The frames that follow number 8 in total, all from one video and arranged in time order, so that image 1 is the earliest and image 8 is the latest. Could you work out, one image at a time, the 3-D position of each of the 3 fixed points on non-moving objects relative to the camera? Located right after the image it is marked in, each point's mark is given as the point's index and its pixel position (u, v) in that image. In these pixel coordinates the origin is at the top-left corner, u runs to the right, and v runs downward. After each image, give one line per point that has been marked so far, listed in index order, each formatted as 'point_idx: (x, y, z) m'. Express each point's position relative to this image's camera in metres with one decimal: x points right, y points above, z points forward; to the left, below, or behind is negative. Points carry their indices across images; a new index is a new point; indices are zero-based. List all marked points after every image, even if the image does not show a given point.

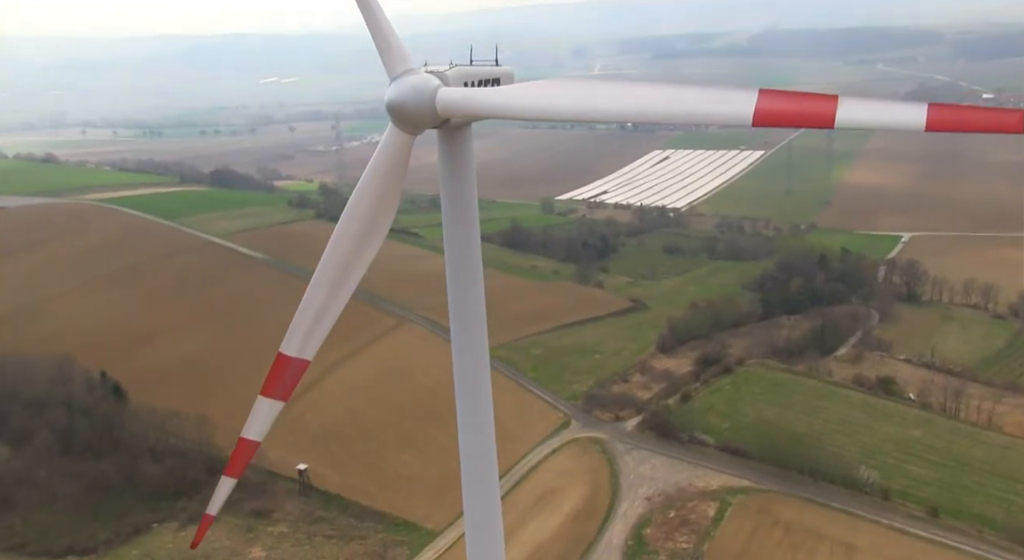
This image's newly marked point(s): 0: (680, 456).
0: (+3.2, -3.5, +16.6) m
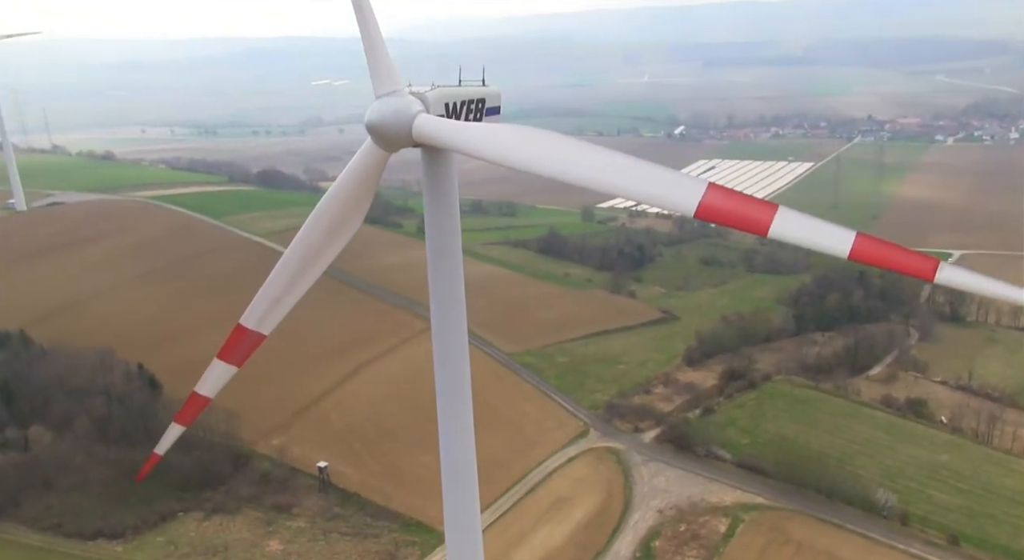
0: (+3.6, -3.7, +16.7) m
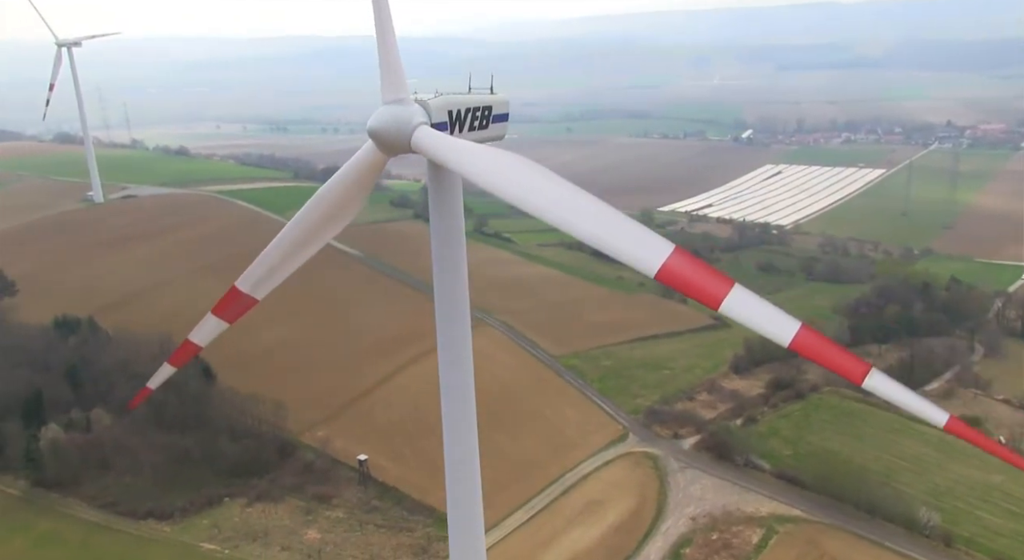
0: (+4.3, -3.9, +16.5) m
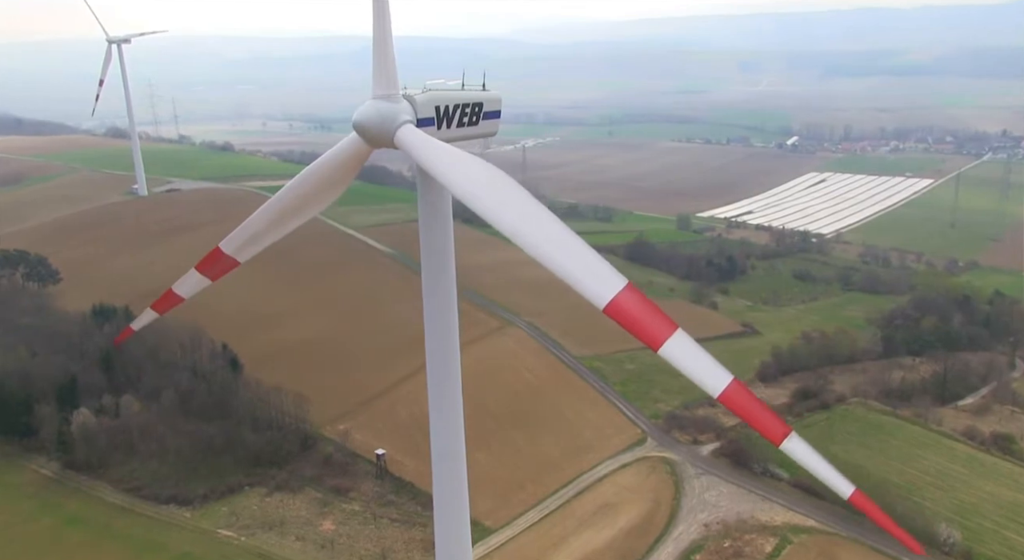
0: (+4.6, -4.0, +16.3) m
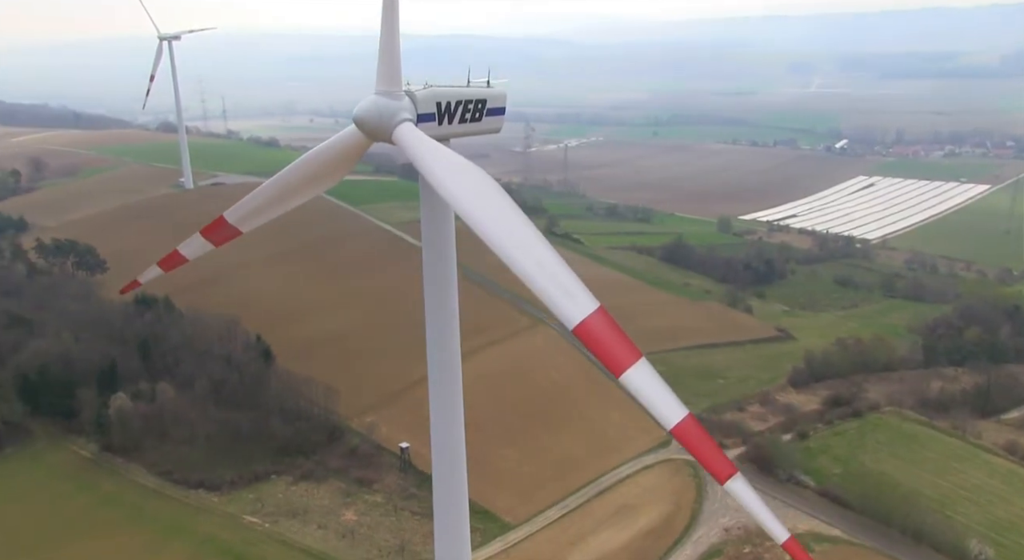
0: (+5.0, -4.1, +16.1) m
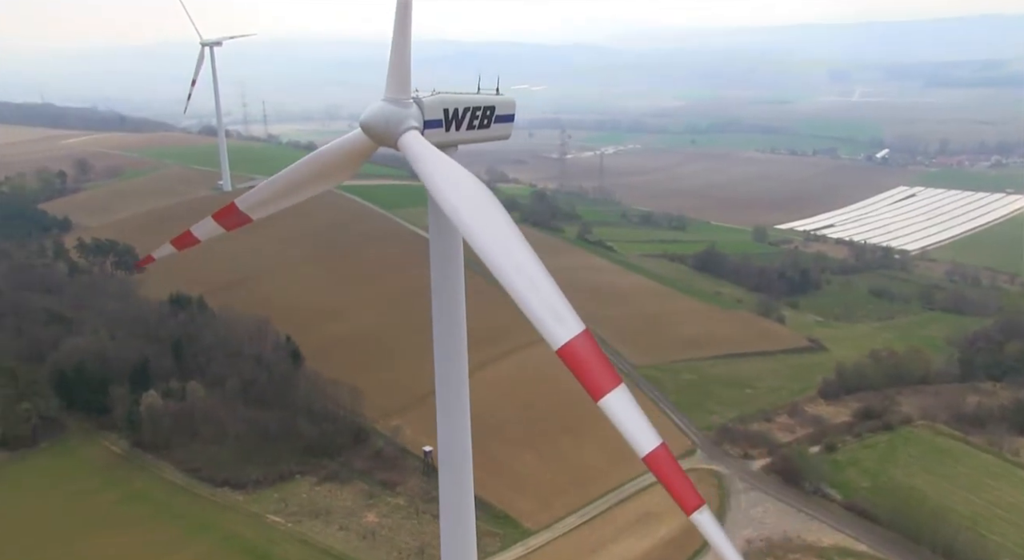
0: (+5.4, -4.2, +15.9) m
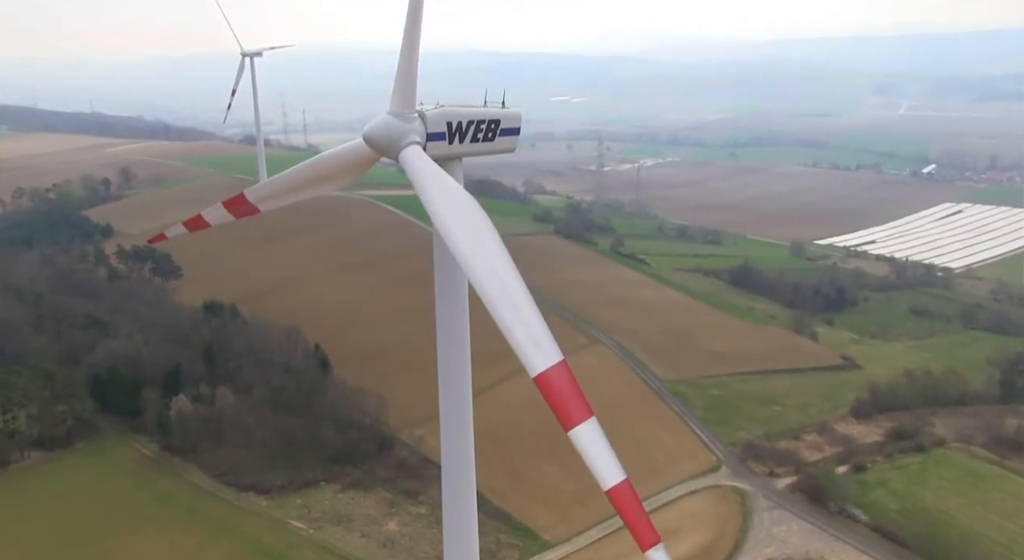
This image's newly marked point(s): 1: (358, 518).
0: (+5.8, -4.5, +15.6) m
1: (-3.0, -4.6, +16.3) m
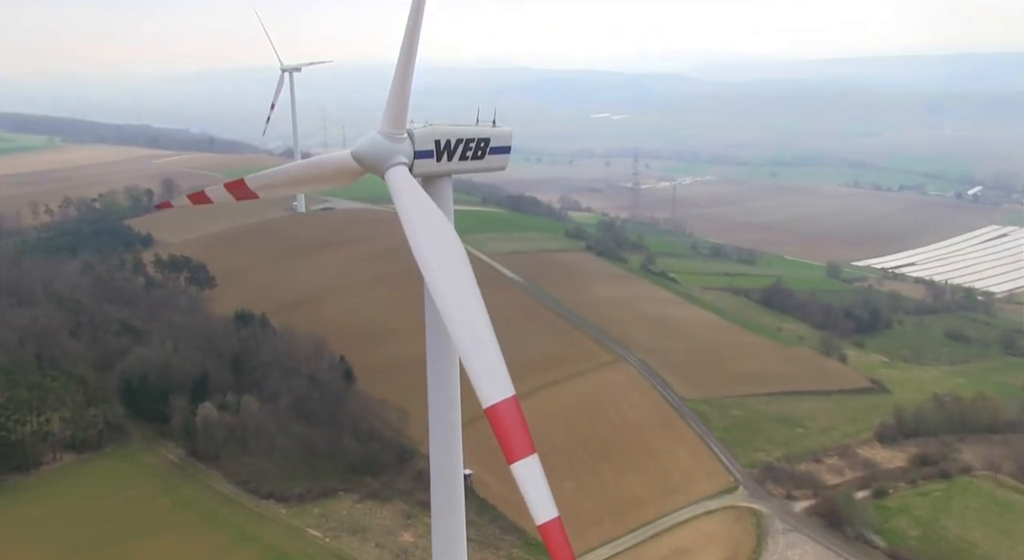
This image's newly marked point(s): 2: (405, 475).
0: (+6.0, -4.9, +15.4) m
1: (-2.7, -4.8, +16.5) m
2: (-2.3, -4.2, +18.2) m
